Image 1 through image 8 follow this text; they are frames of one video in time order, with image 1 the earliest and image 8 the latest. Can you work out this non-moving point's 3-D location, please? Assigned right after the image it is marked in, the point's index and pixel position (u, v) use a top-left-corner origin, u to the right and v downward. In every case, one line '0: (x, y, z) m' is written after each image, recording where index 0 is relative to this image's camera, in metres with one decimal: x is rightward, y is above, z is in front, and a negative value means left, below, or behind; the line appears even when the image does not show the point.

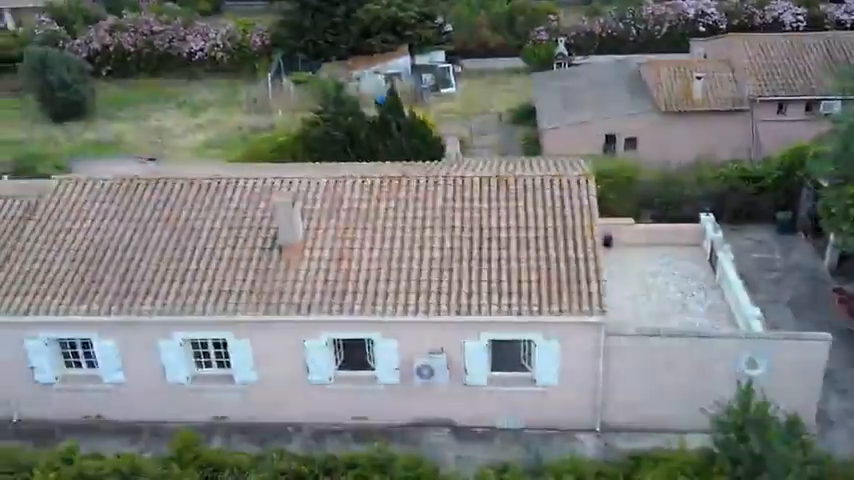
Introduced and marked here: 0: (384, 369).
0: (-1.1, -3.1, +19.7) m
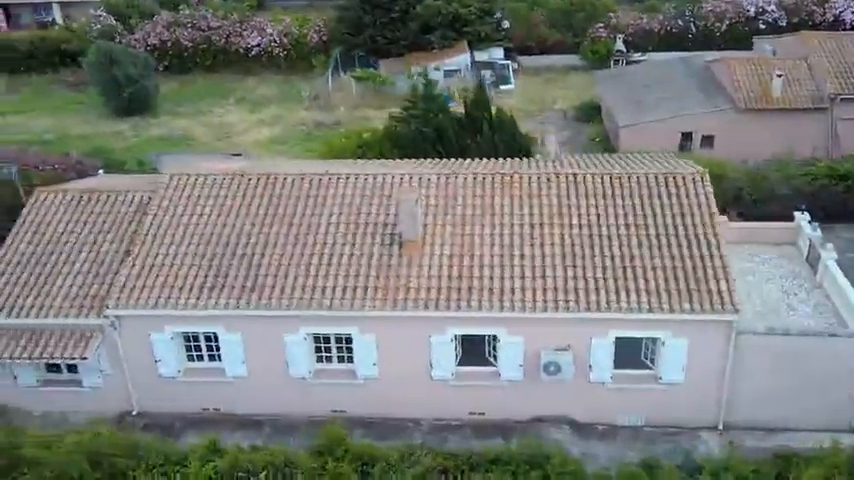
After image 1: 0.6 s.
0: (+1.9, -3.0, +19.7) m
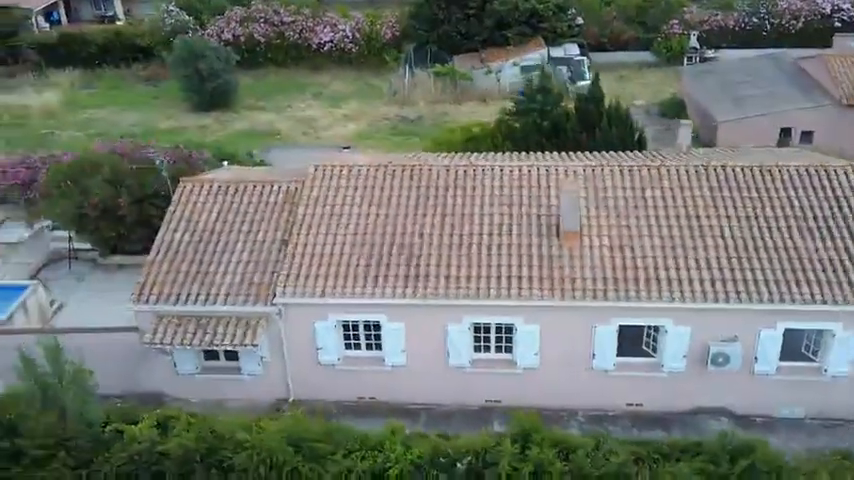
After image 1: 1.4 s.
0: (+5.9, -2.8, +19.8) m
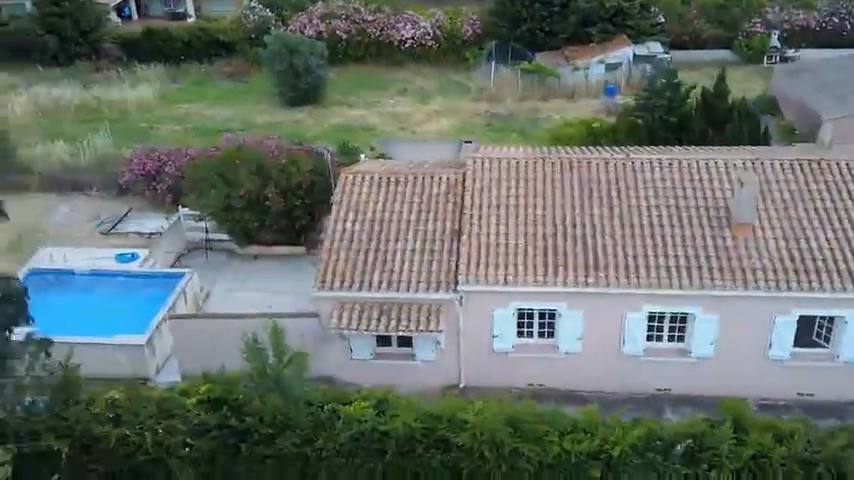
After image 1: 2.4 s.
0: (+10.3, -2.6, +20.2) m
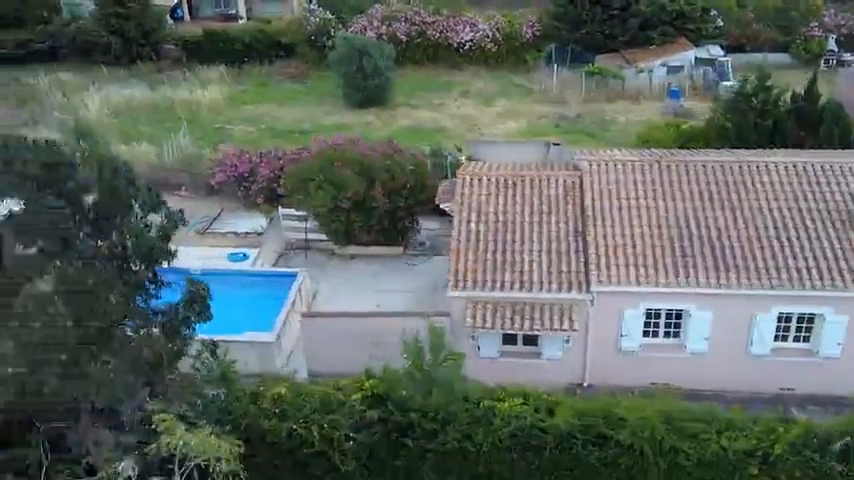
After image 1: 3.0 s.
0: (+13.6, -2.7, +20.5) m
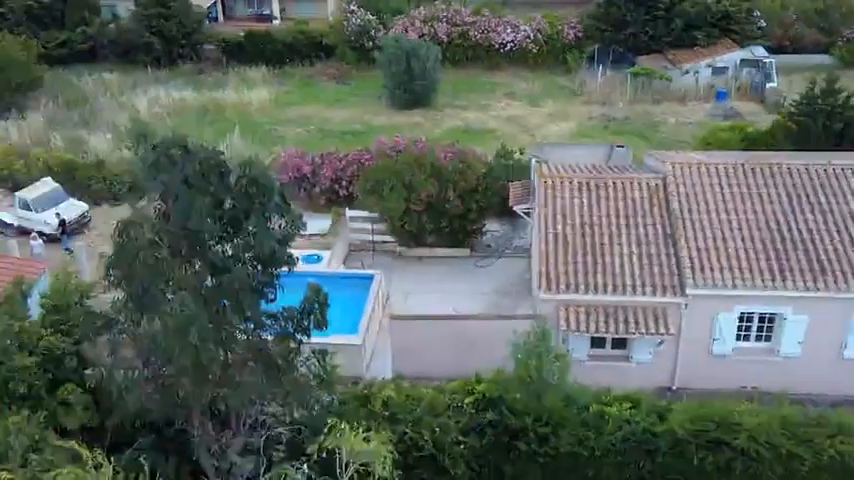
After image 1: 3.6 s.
0: (+15.9, -2.8, +20.4) m
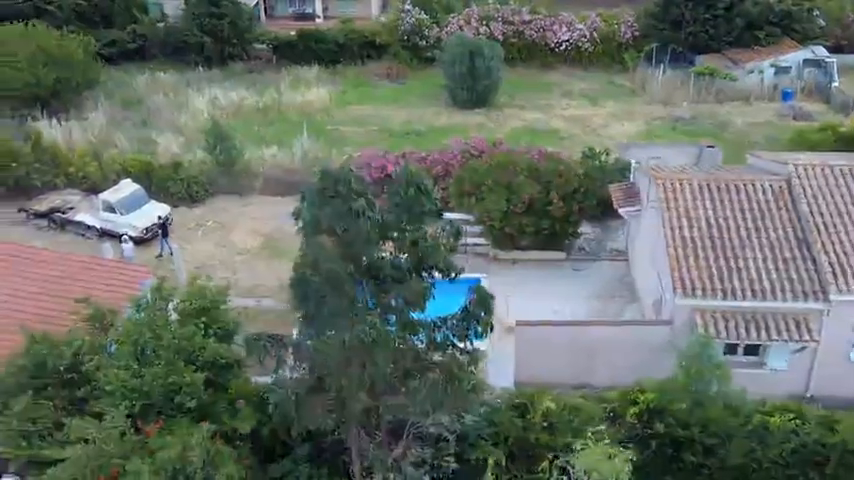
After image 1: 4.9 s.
0: (+19.3, -2.9, +19.9) m
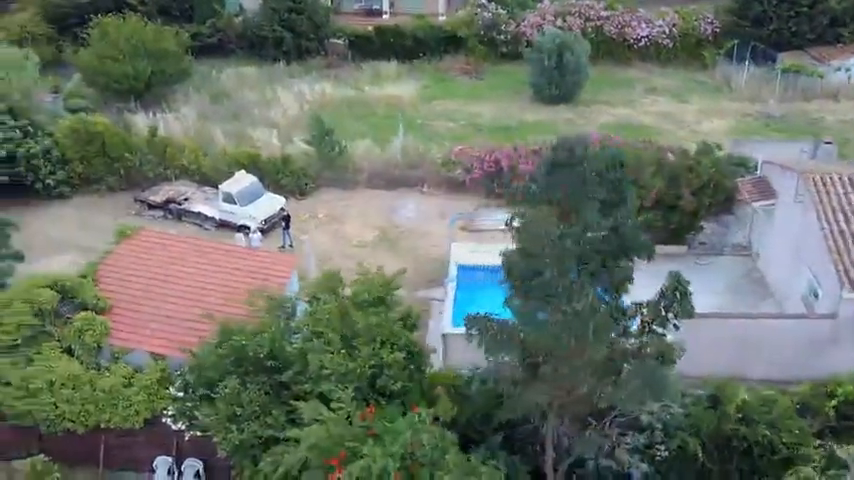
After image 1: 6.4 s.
0: (+23.4, -2.8, +19.7) m
